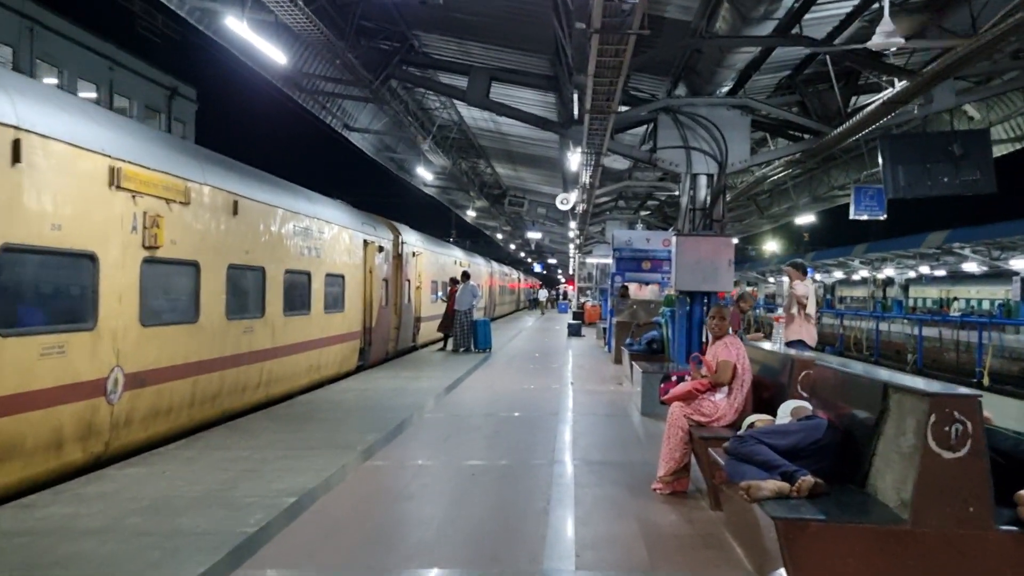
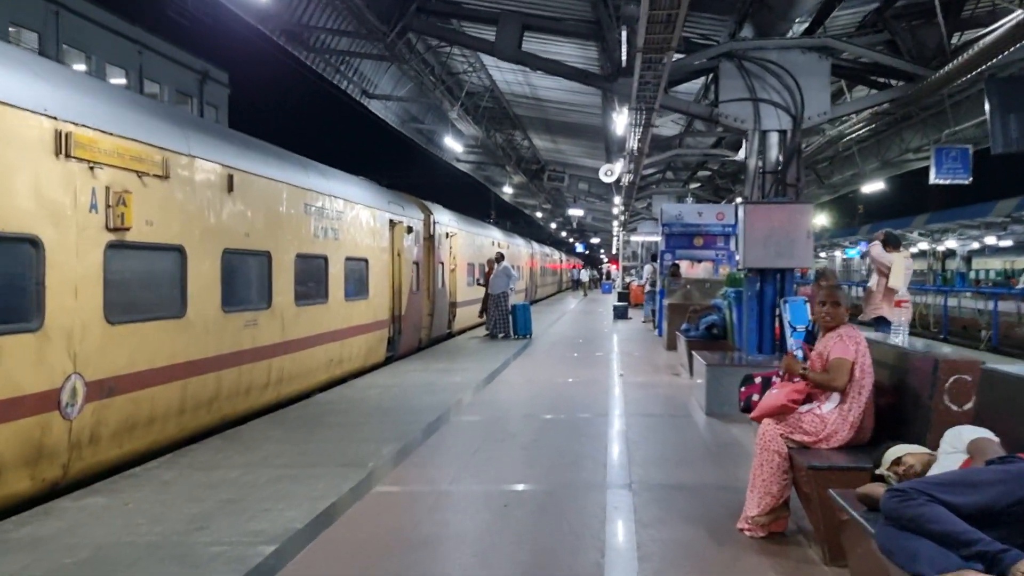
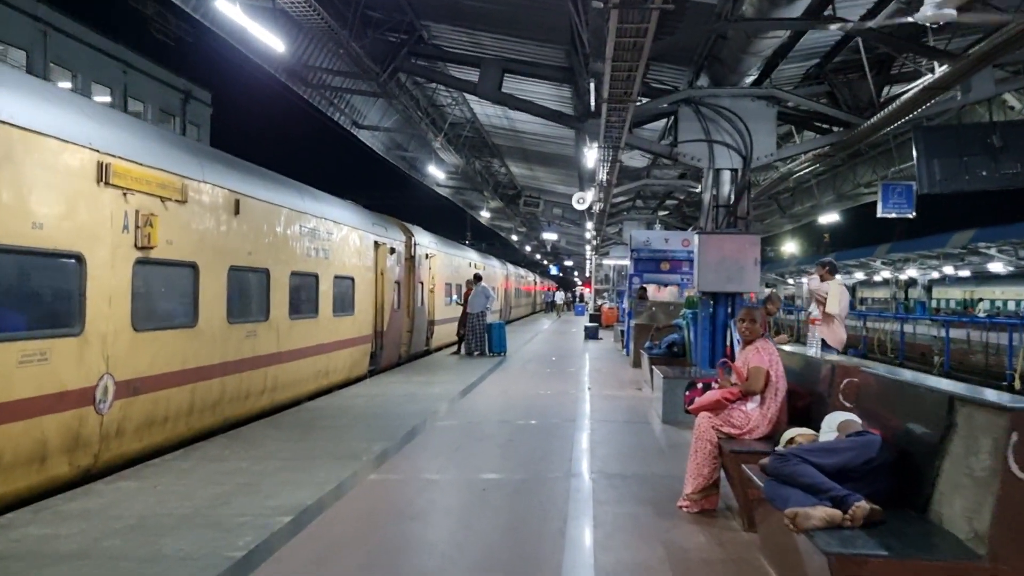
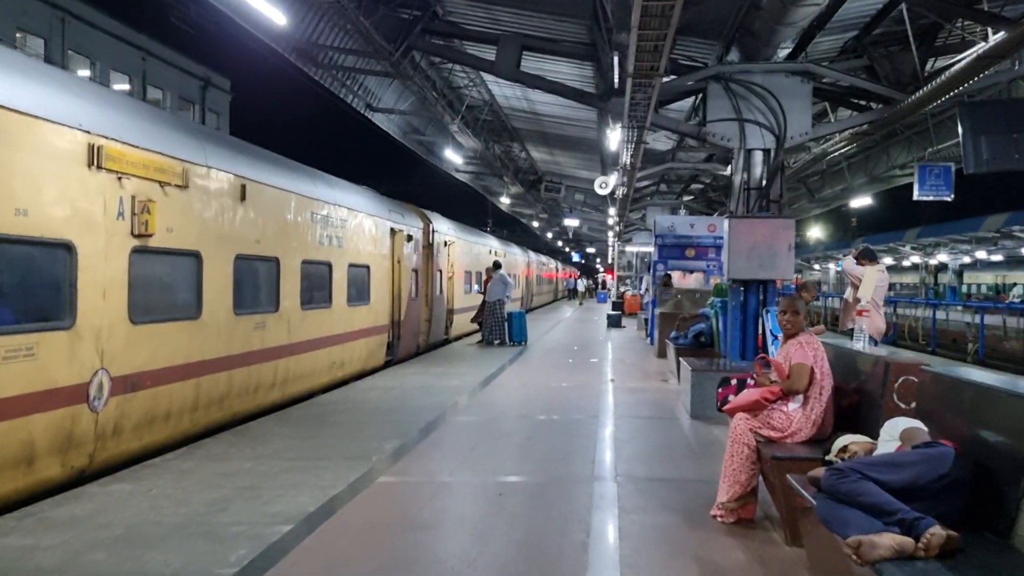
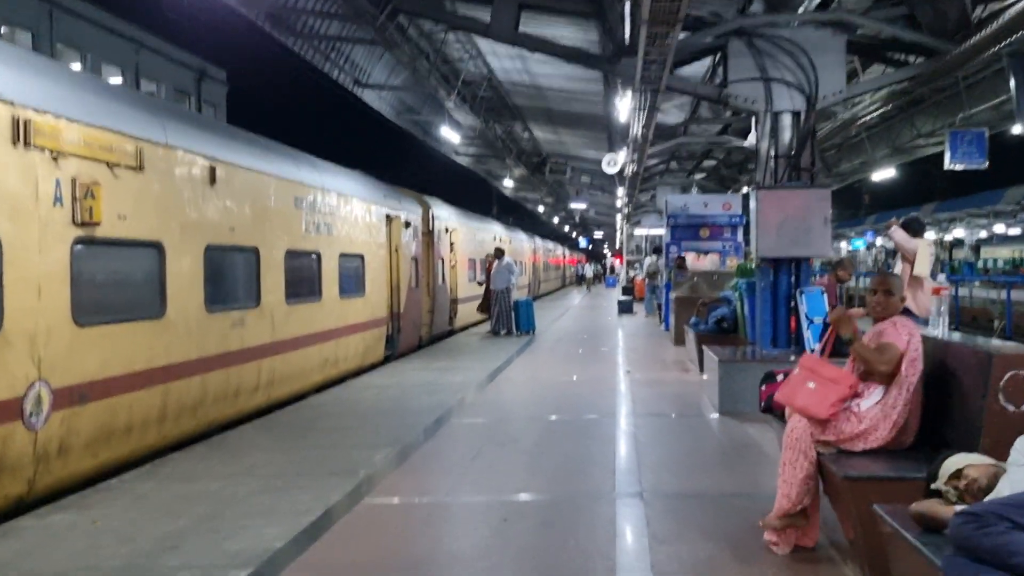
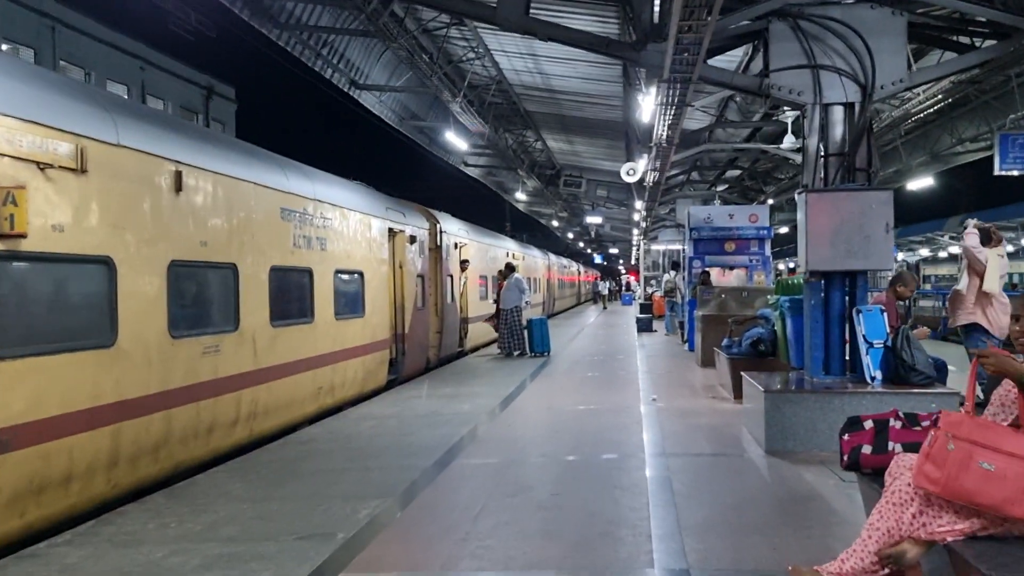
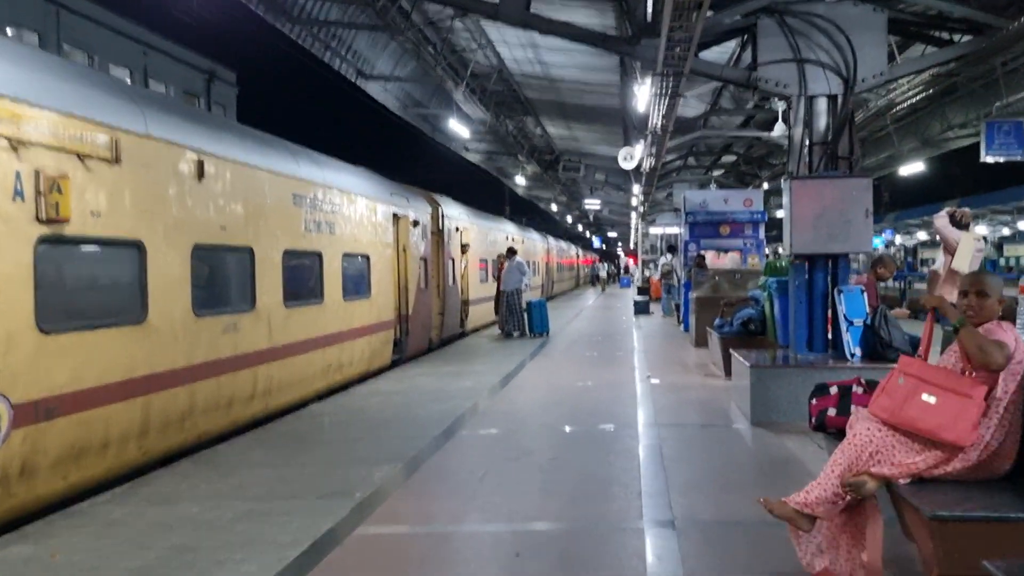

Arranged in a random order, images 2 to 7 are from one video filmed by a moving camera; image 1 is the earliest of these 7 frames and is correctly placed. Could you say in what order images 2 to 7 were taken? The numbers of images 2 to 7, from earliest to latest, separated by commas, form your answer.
3, 4, 2, 5, 7, 6
